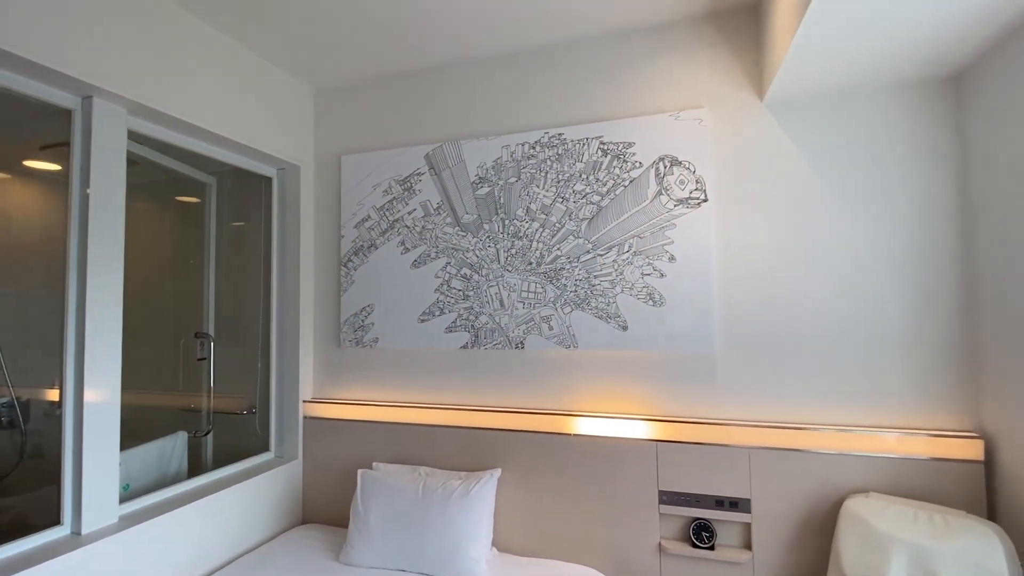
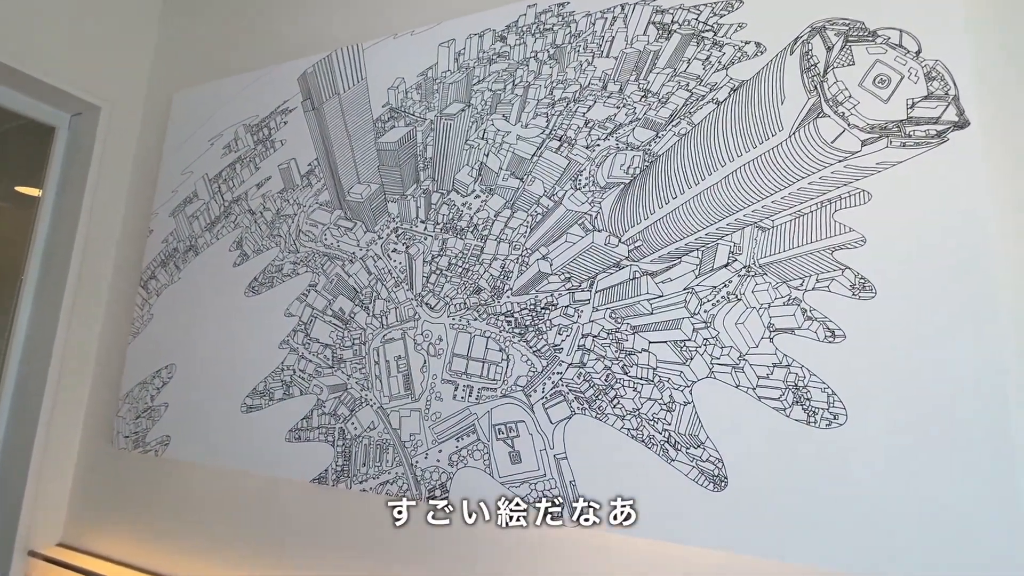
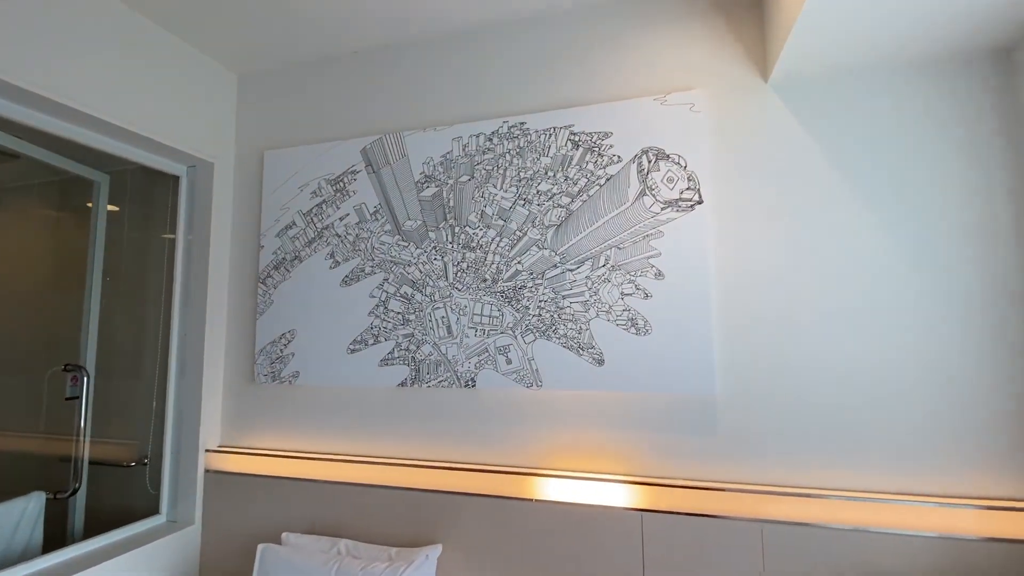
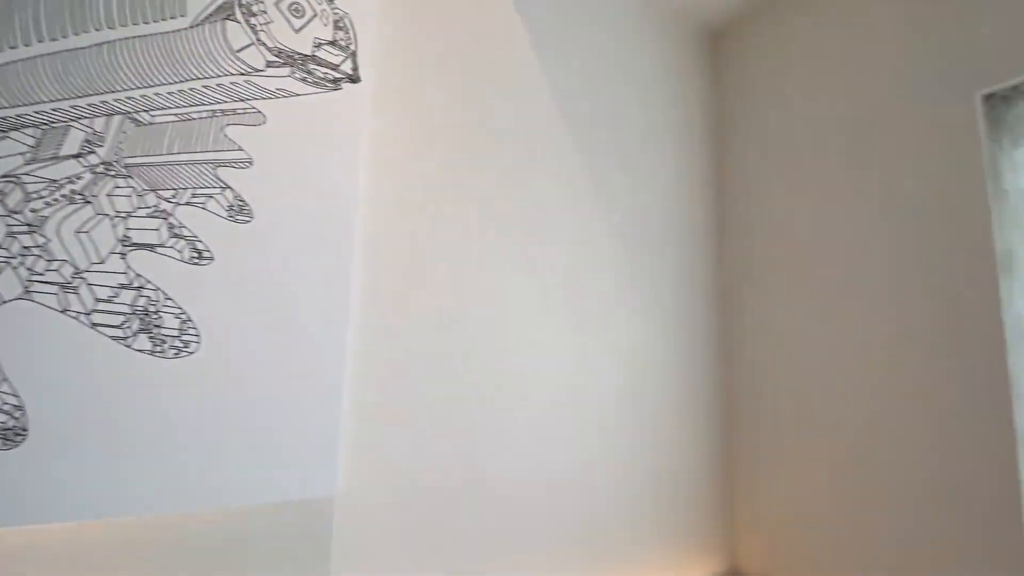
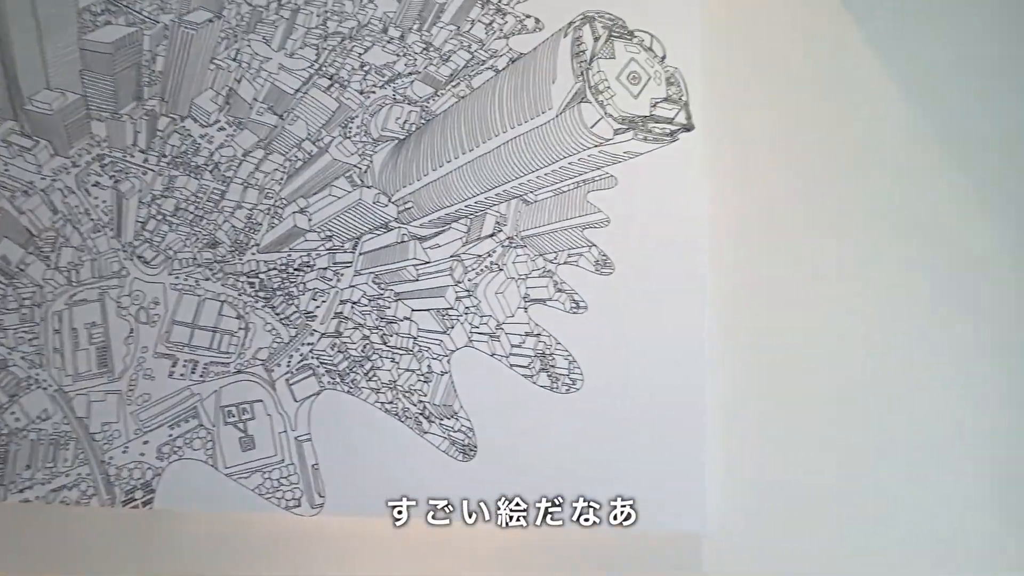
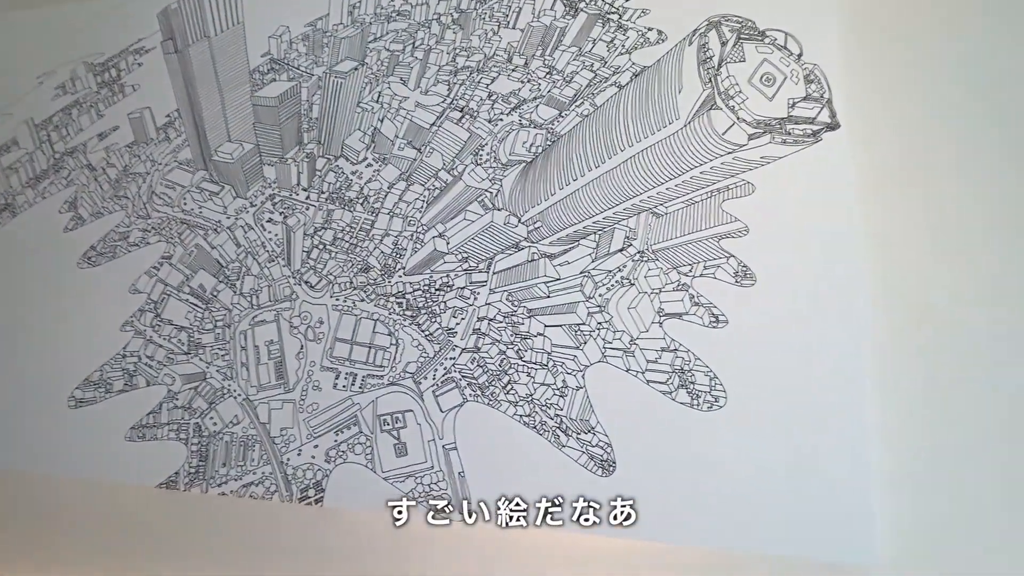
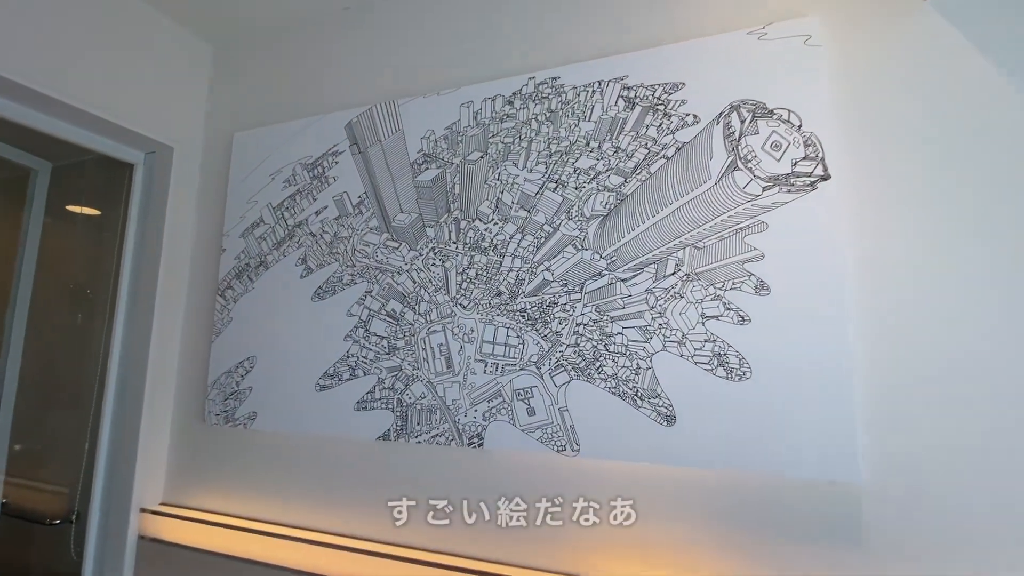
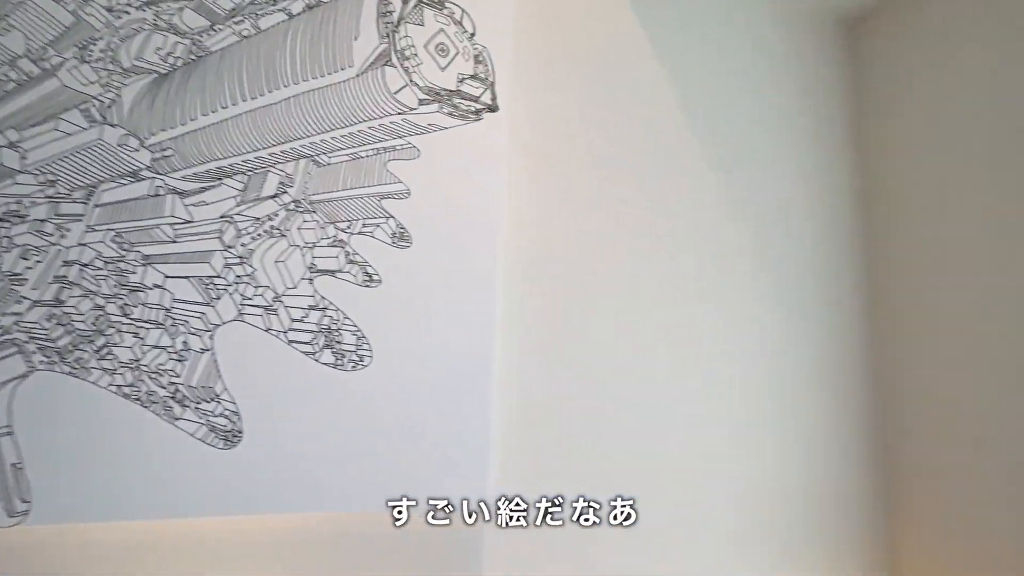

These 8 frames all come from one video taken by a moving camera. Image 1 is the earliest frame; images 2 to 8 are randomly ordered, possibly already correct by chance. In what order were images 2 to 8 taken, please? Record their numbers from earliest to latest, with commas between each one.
3, 7, 2, 6, 5, 8, 4
